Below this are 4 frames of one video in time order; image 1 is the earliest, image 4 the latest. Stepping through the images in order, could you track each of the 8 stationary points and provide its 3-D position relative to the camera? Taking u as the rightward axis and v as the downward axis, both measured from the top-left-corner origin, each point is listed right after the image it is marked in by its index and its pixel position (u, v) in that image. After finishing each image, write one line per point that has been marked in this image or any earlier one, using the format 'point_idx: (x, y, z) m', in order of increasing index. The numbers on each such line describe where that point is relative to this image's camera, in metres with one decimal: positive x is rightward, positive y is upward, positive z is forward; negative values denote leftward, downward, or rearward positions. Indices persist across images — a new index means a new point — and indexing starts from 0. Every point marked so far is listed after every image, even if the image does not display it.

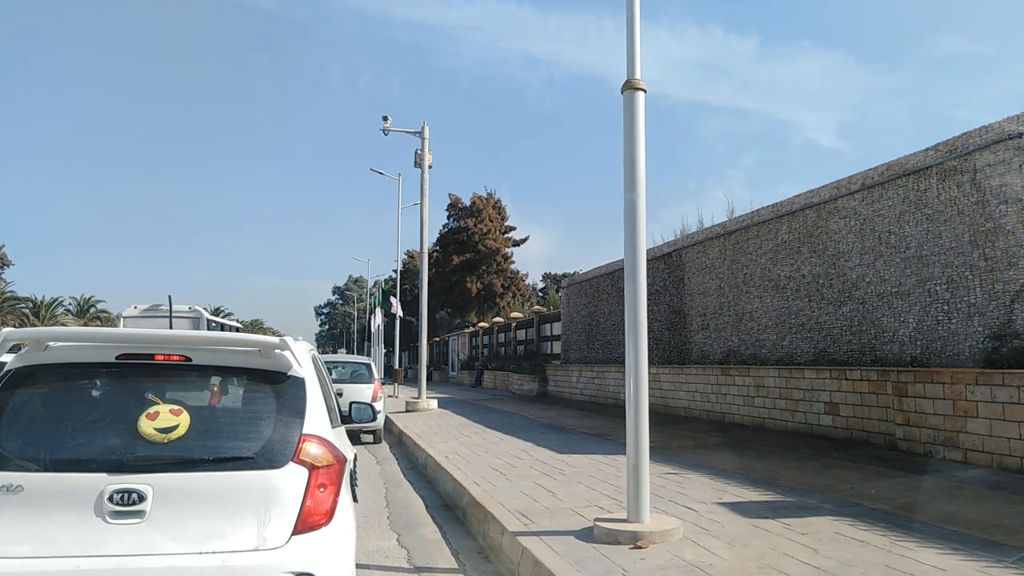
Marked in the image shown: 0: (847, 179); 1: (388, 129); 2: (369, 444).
0: (+5.1, +1.7, +11.4) m
1: (-3.3, +4.2, +19.5) m
2: (-2.7, -2.9, +13.9) m
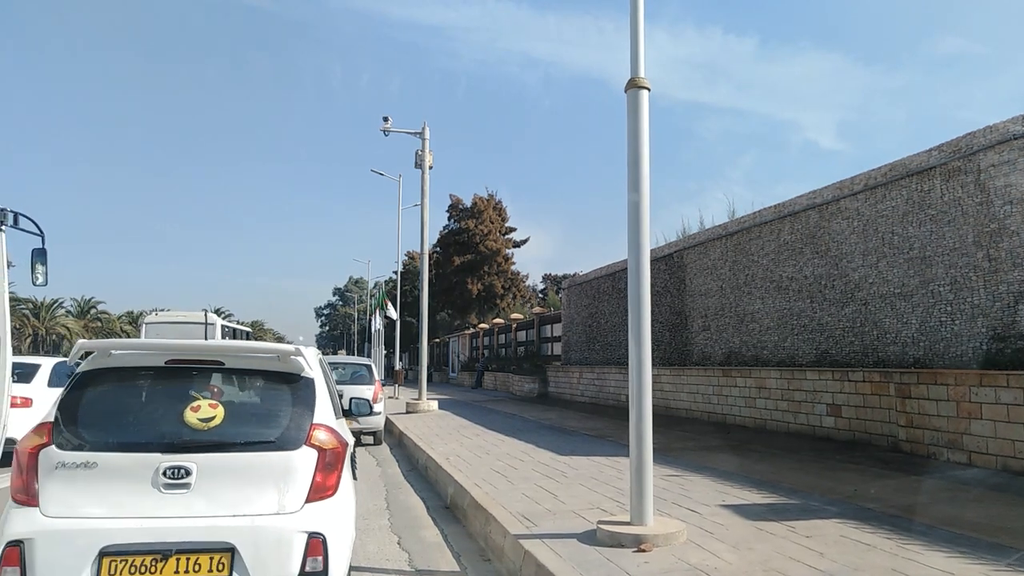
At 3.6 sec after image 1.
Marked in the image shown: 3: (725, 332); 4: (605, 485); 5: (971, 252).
0: (+5.2, +1.7, +11.3) m
1: (-3.3, +4.2, +19.4) m
2: (-2.7, -3.0, +13.9) m
3: (+4.2, -0.9, +14.7) m
4: (+0.9, -1.8, +6.9) m
5: (+5.7, +0.4, +9.2) m
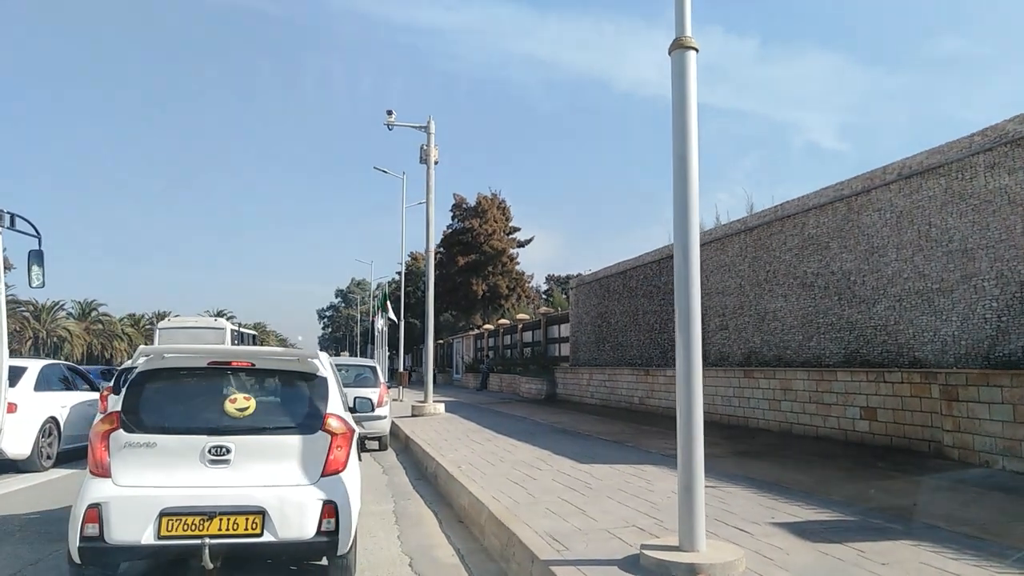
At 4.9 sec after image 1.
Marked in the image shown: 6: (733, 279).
0: (+5.3, +1.7, +10.7) m
1: (-3.1, +4.2, +18.9) m
2: (-2.5, -2.9, +13.3) m
3: (+4.4, -0.8, +14.1) m
4: (+1.1, -1.8, +6.3) m
5: (+5.9, +0.5, +8.6) m
6: (+4.3, +0.2, +14.6) m
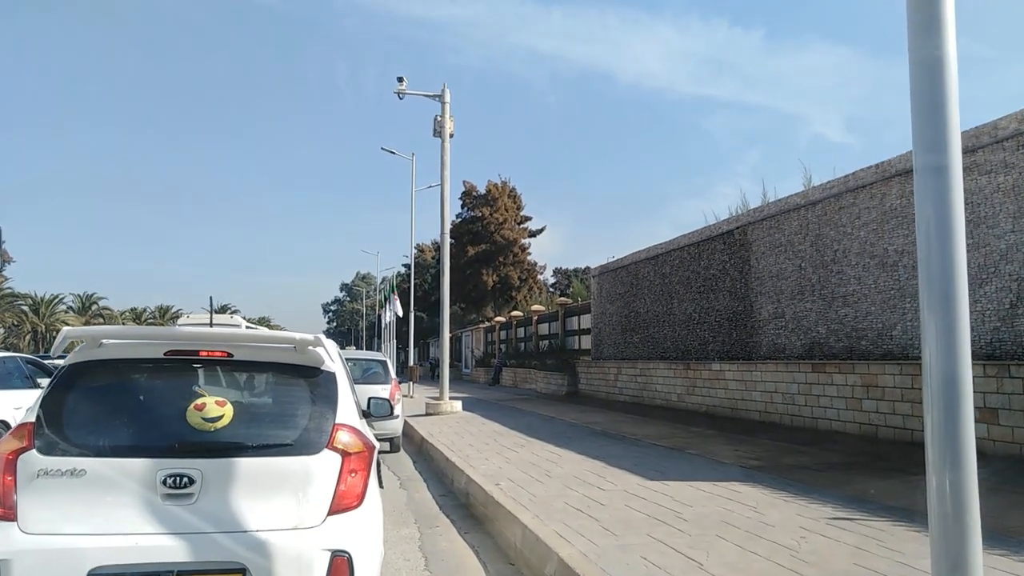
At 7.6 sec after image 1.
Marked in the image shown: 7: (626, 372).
0: (+5.8, +2.0, +9.0) m
1: (-2.6, +4.5, +17.2) m
2: (-2.0, -2.6, +11.7) m
3: (+4.9, -0.5, +12.4) m
4: (+1.5, -1.6, +4.6) m
5: (+6.4, +0.8, +6.9) m
6: (+4.9, +0.5, +12.9) m
7: (+2.9, -2.1, +19.0) m
